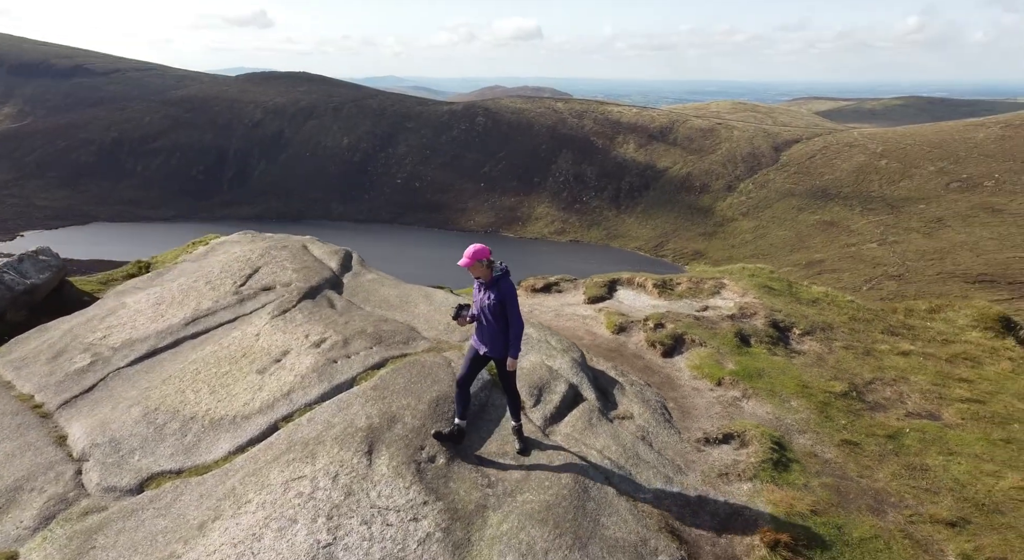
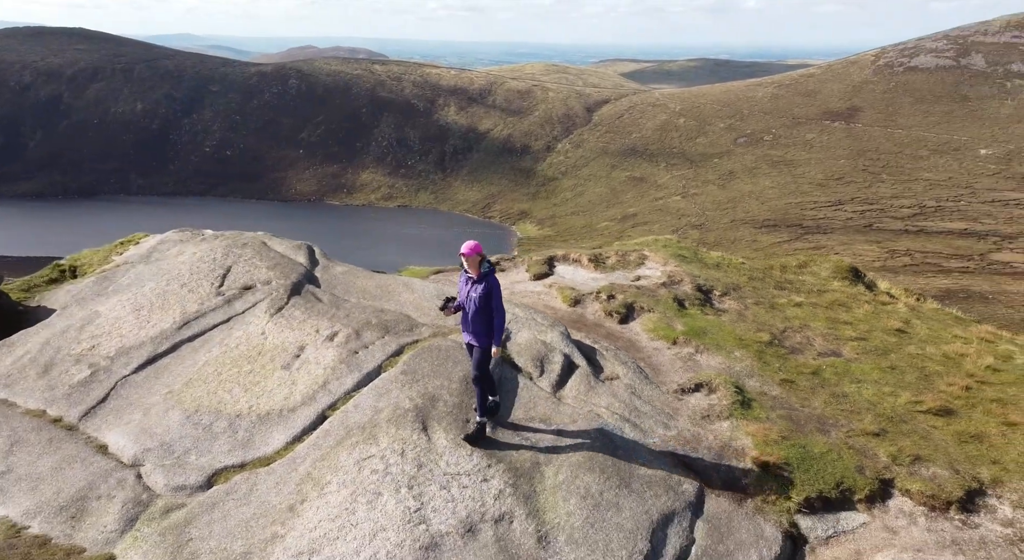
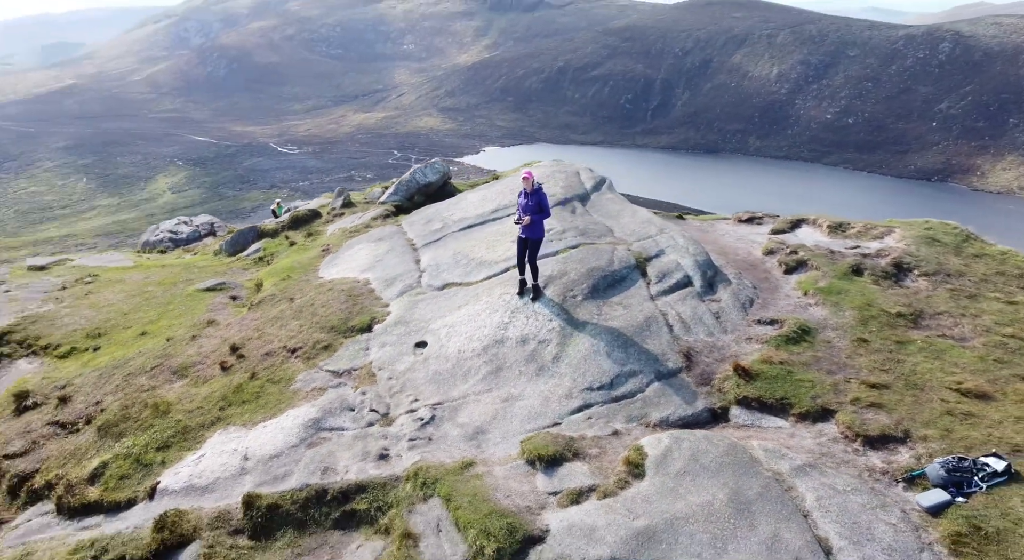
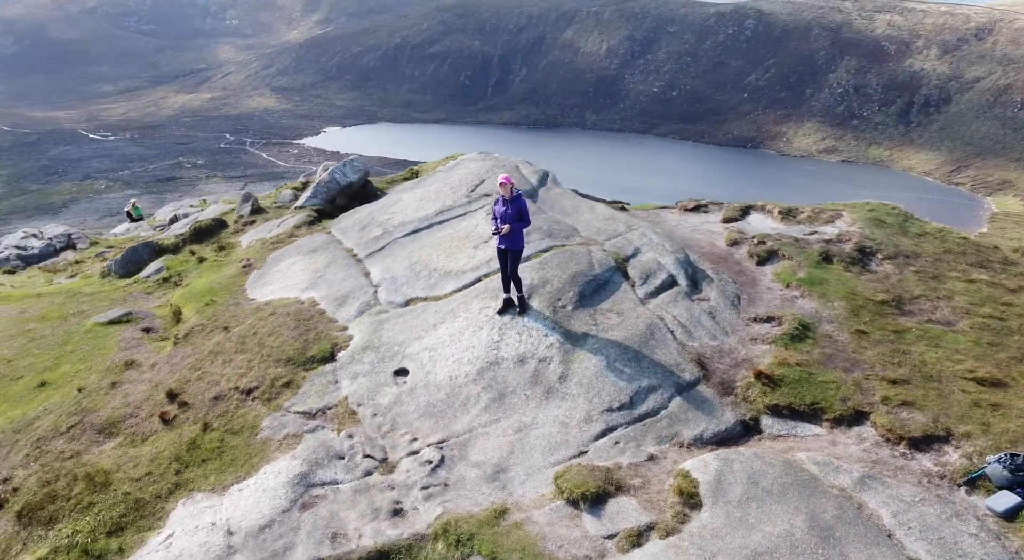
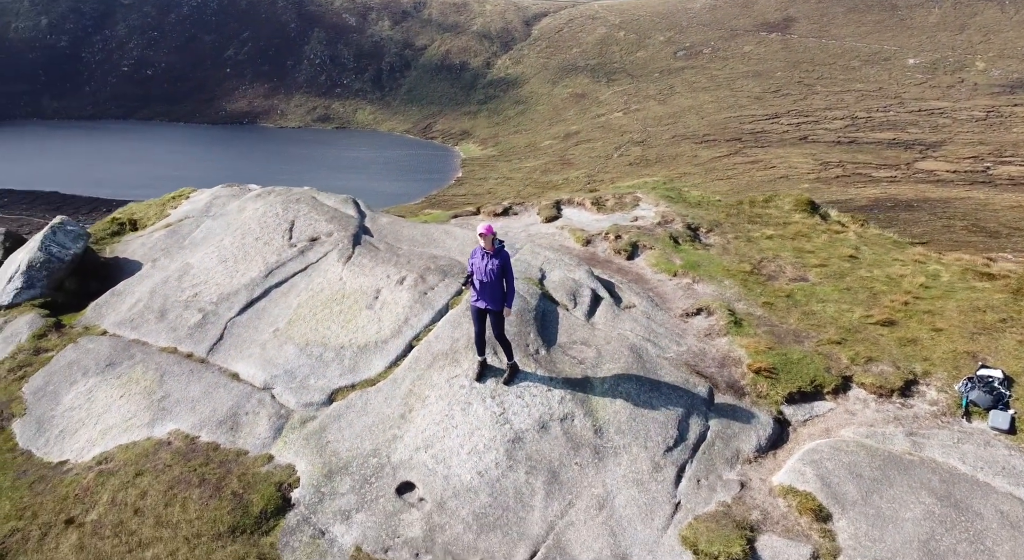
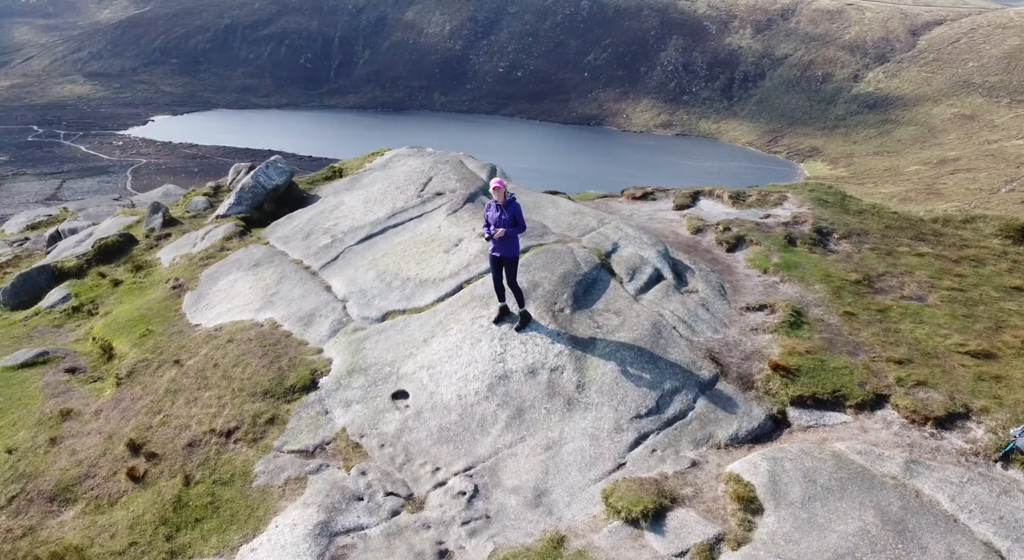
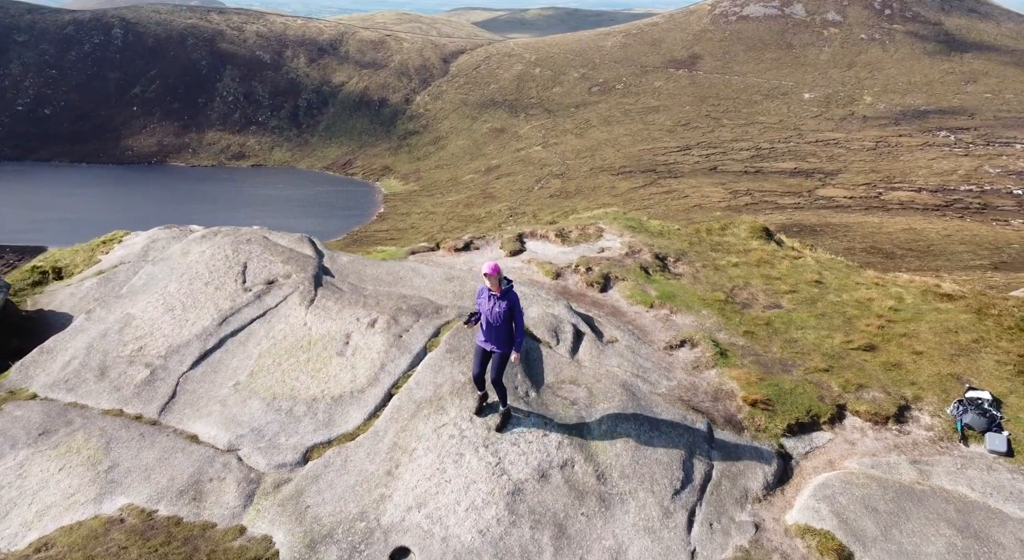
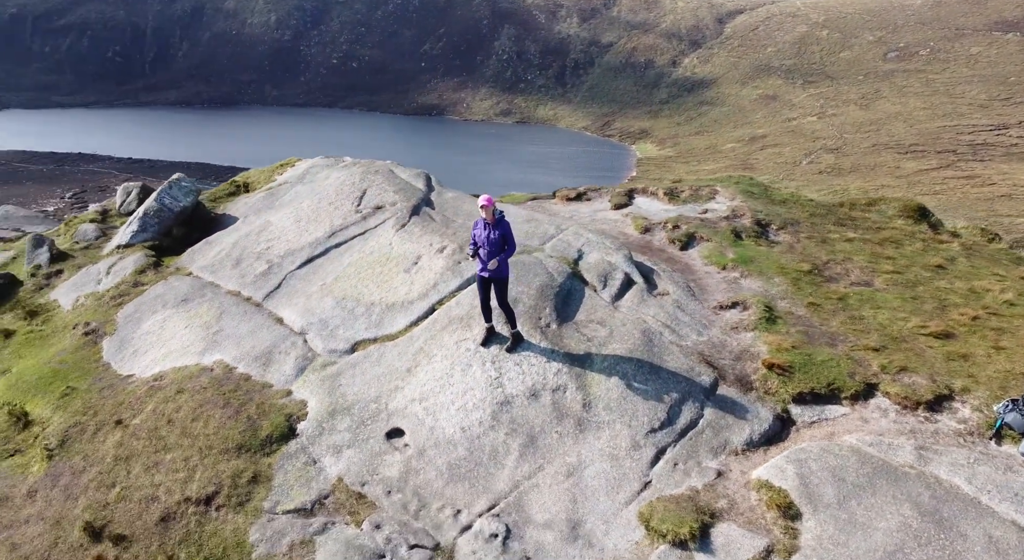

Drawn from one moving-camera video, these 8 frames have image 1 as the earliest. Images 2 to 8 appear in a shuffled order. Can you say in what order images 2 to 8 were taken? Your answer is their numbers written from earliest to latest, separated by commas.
2, 7, 5, 8, 6, 4, 3
